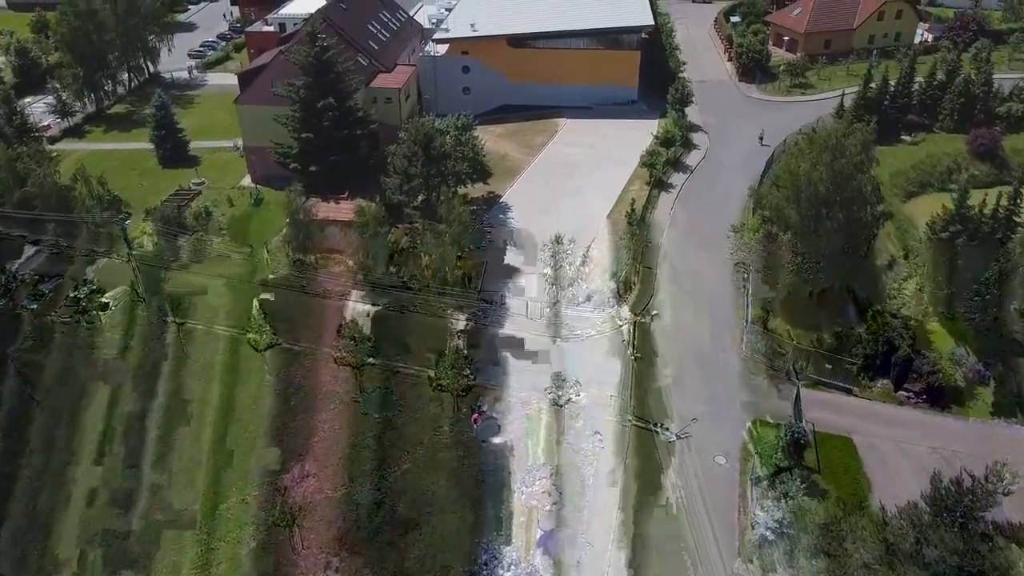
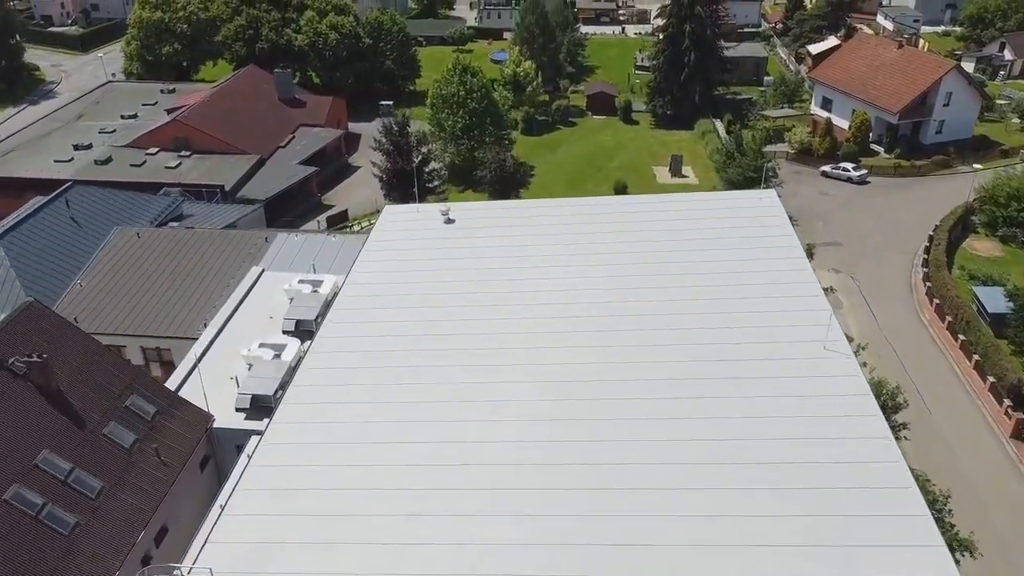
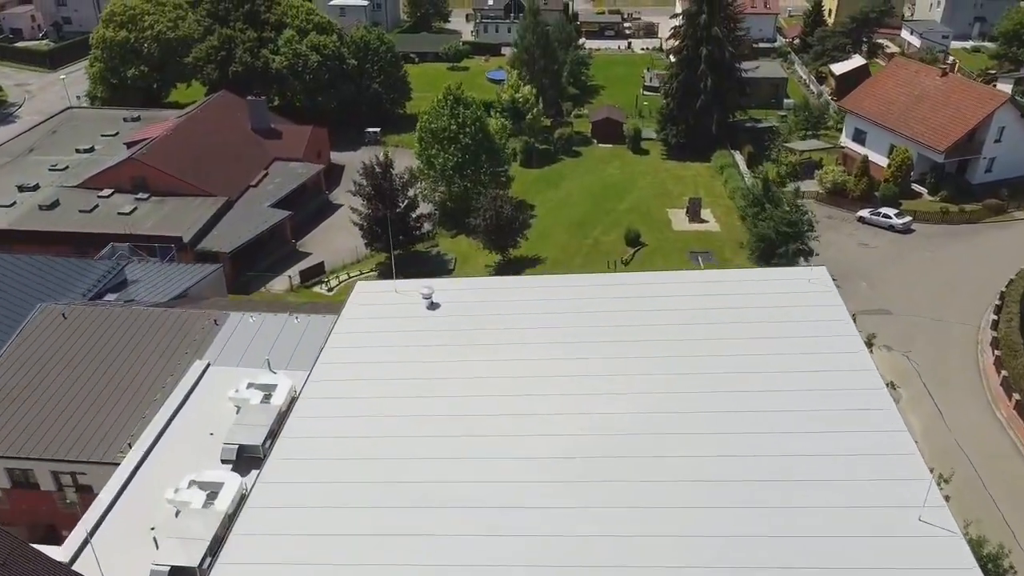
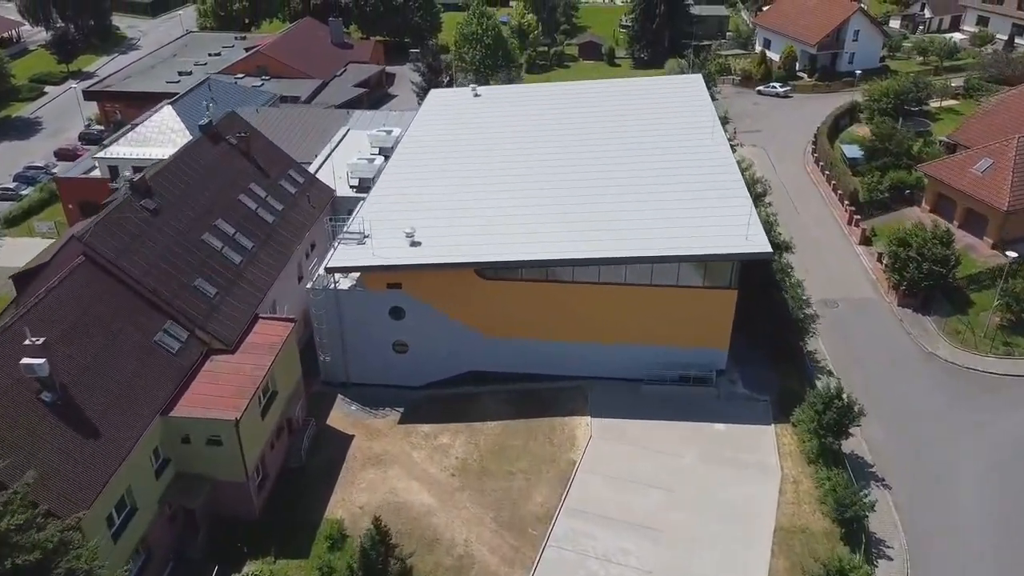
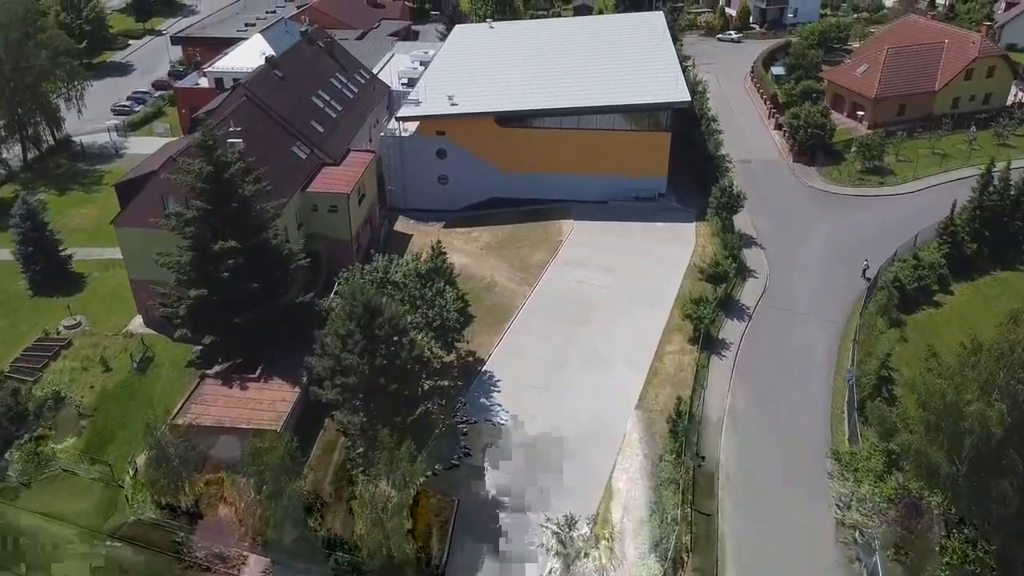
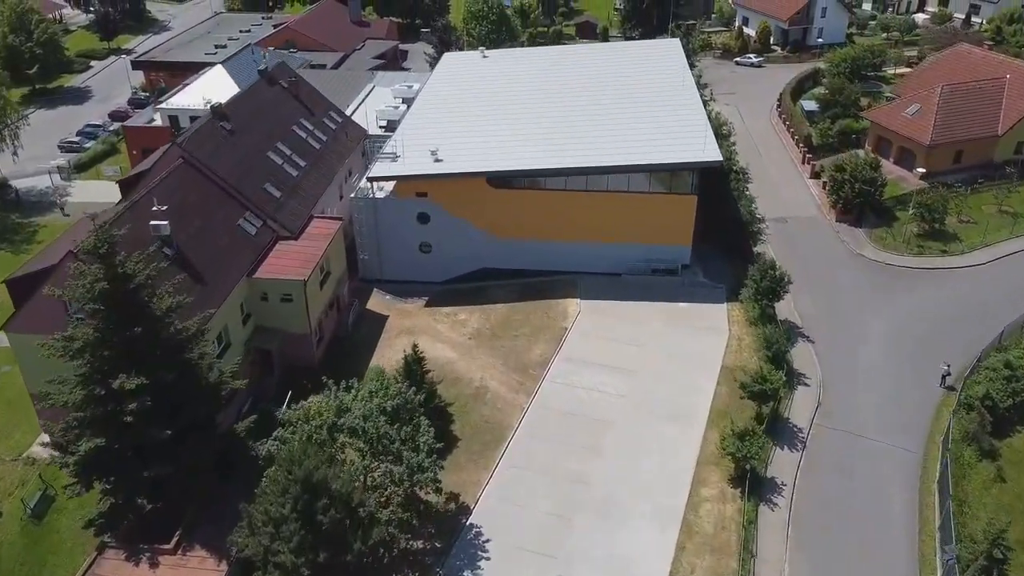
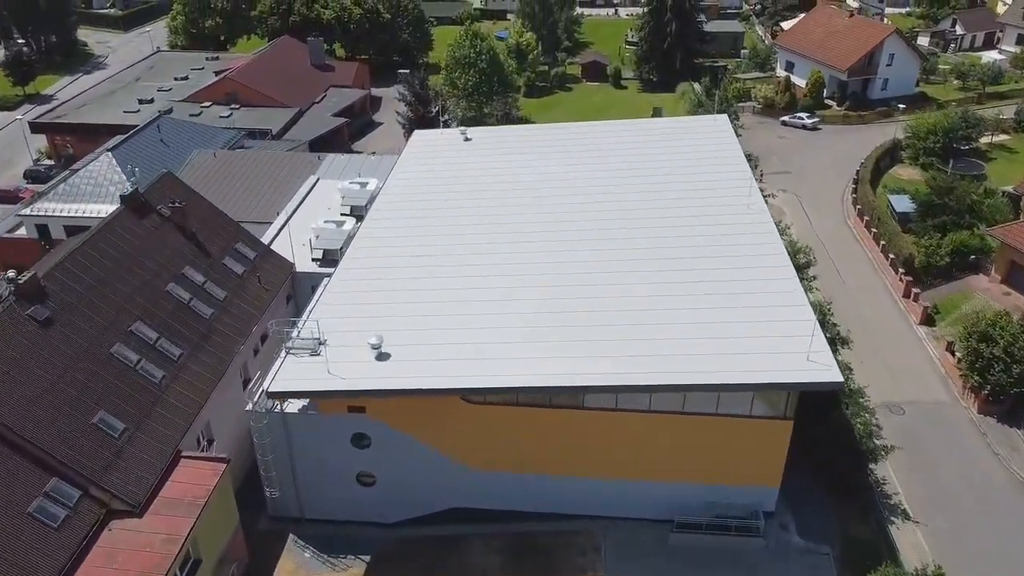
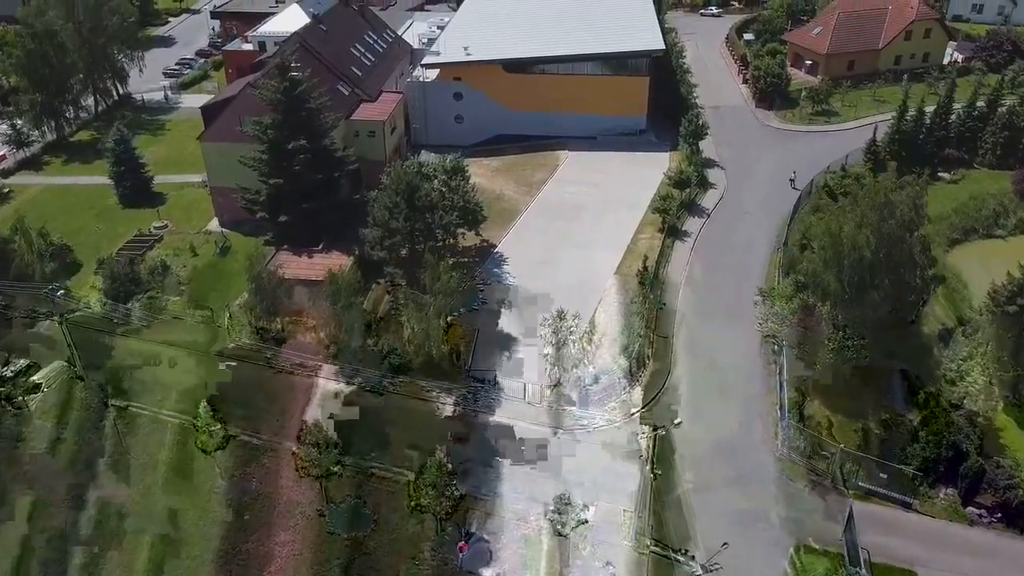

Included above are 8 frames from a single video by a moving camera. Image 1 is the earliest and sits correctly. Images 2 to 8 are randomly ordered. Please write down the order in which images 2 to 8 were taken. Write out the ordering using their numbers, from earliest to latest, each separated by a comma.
8, 5, 6, 4, 7, 2, 3
